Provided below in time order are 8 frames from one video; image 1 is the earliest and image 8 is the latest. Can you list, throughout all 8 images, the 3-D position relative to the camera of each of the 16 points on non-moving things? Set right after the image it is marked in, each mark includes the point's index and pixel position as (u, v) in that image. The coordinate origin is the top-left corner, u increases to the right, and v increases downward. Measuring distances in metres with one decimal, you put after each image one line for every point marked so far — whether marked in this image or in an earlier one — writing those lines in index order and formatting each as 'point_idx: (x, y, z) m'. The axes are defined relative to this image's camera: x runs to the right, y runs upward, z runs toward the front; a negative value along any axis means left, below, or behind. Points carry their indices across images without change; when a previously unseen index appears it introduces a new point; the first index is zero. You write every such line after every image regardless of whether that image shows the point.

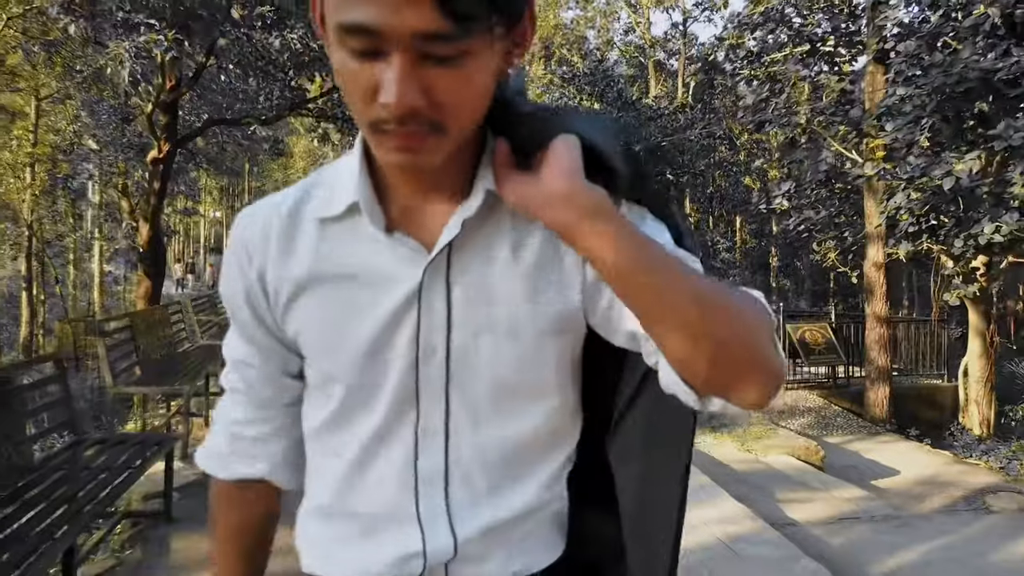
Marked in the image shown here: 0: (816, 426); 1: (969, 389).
0: (+2.4, -1.1, +6.5) m
1: (+4.3, -1.0, +7.7) m
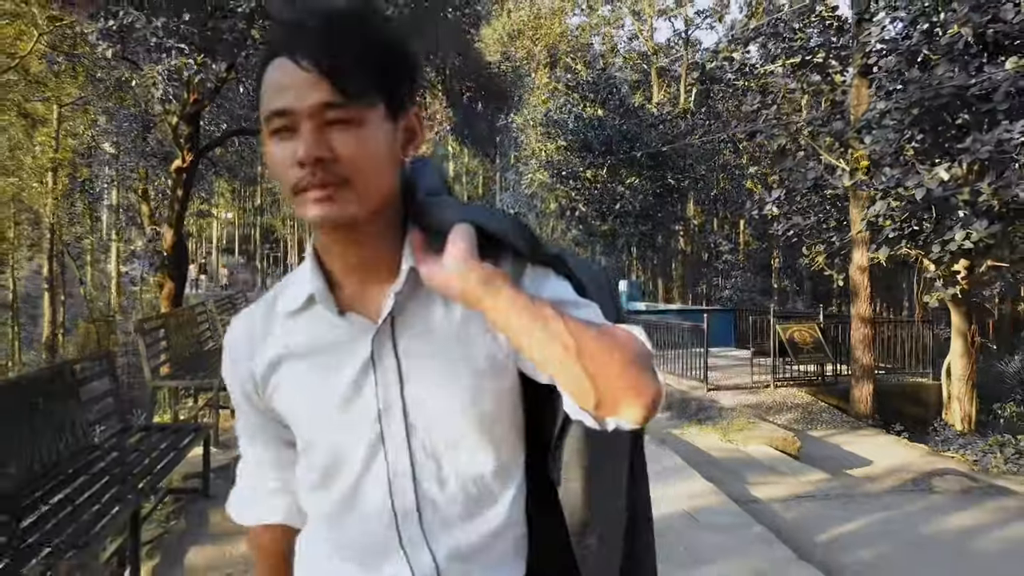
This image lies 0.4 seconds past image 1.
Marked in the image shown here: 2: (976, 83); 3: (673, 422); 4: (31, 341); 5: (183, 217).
0: (+2.4, -1.1, +6.8) m
1: (+4.3, -1.0, +8.1) m
2: (+3.3, +1.5, +5.8) m
3: (+1.1, -0.9, +5.6) m
4: (-7.8, -0.8, +13.3) m
5: (-3.1, +0.7, +7.7) m
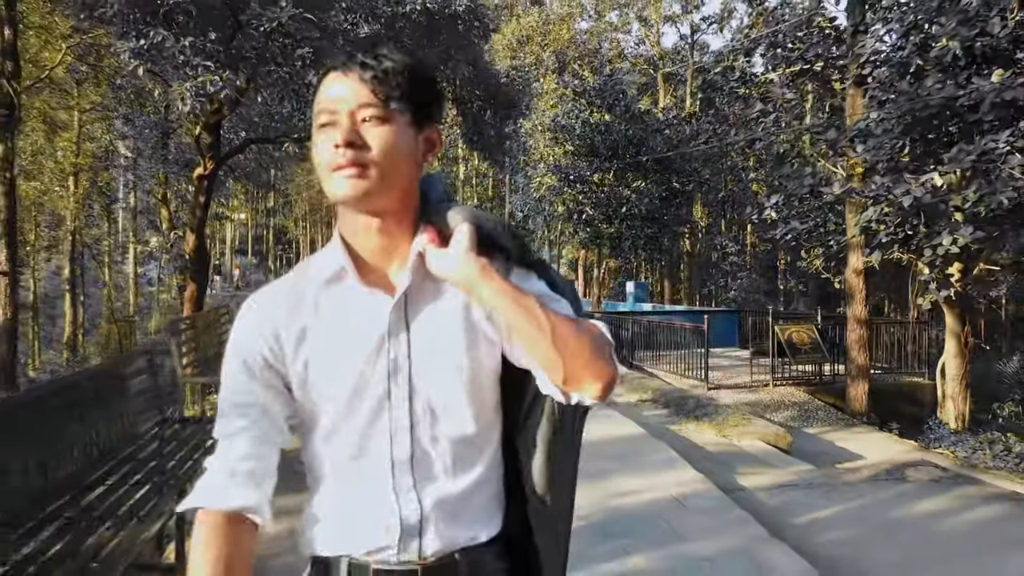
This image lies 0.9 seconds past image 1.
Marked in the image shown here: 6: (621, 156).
0: (+2.5, -1.1, +7.1) m
1: (+4.4, -1.0, +8.3) m
2: (+3.4, +1.4, +6.0) m
3: (+1.2, -0.9, +5.9) m
4: (-7.6, -0.8, +13.7) m
5: (-3.0, +0.6, +8.0) m
6: (+1.9, +2.3, +14.0) m
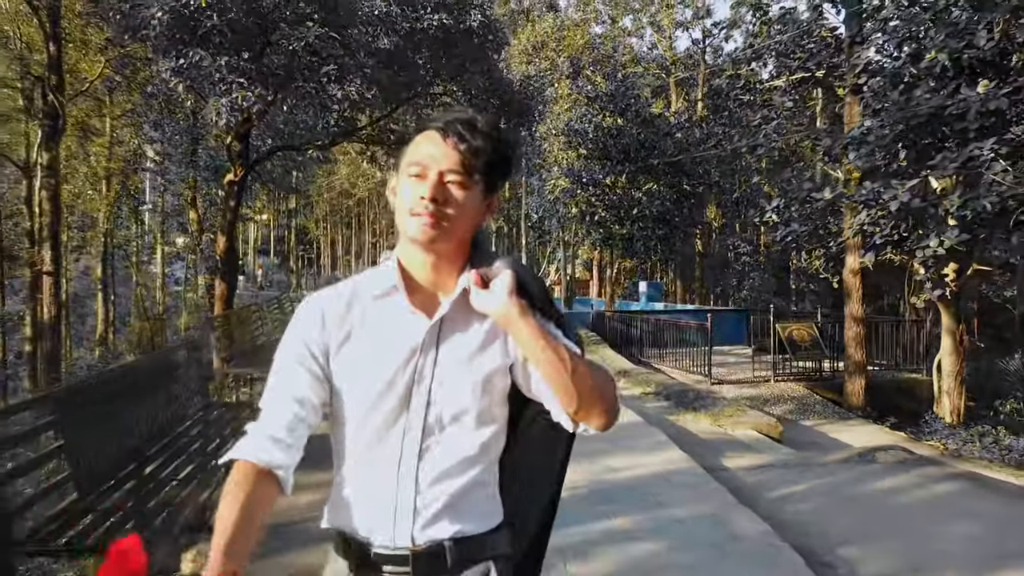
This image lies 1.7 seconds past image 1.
0: (+2.6, -1.1, +7.5) m
1: (+4.5, -1.0, +8.6) m
2: (+3.4, +1.4, +6.4) m
3: (+1.2, -0.9, +6.3) m
4: (-7.4, -0.8, +14.3) m
5: (-2.9, +0.6, +8.5) m
6: (+2.1, +2.3, +14.4) m
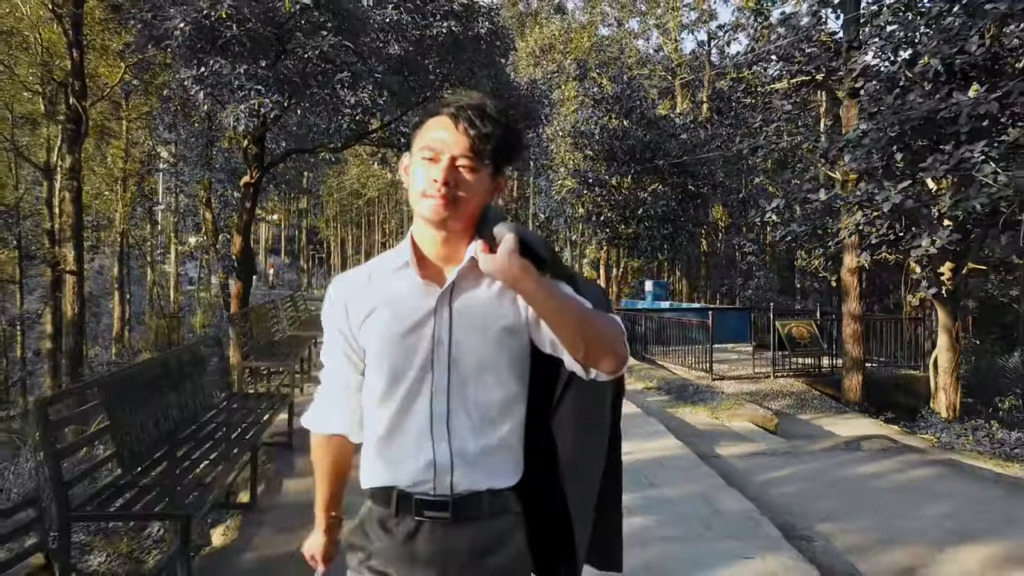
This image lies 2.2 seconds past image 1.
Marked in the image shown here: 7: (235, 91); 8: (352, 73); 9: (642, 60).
0: (+2.6, -1.1, +7.7) m
1: (+4.6, -1.0, +8.8) m
2: (+3.5, +1.5, +6.6) m
3: (+1.3, -0.9, +6.6) m
4: (-7.2, -0.8, +14.6) m
5: (-2.8, +0.7, +8.8) m
6: (+2.3, +2.3, +14.6) m
7: (-2.2, +1.6, +6.5) m
8: (-1.3, +1.8, +6.9) m
9: (+2.7, +4.7, +17.0) m
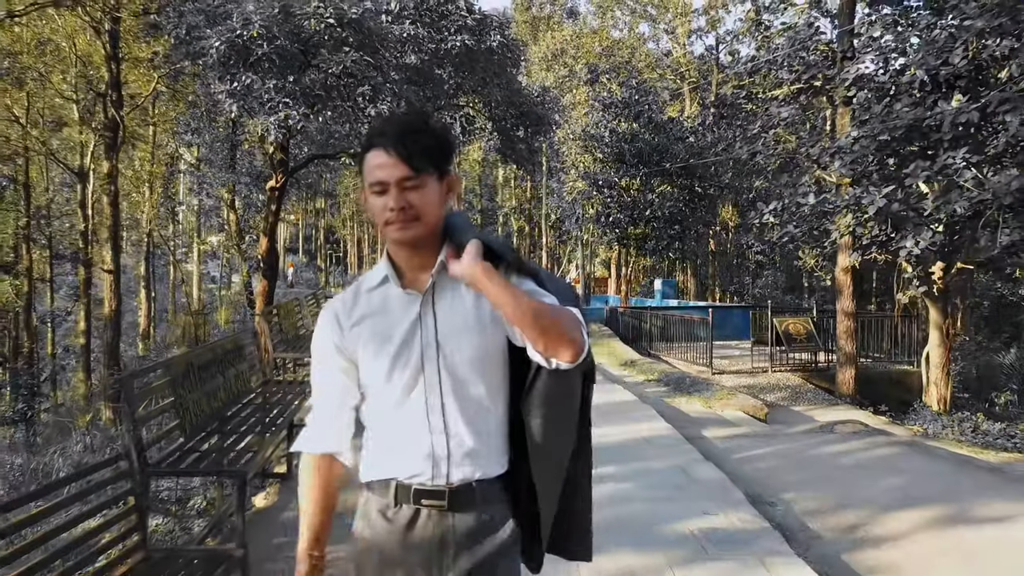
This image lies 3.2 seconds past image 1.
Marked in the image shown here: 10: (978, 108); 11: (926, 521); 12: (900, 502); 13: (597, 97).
0: (+2.7, -1.1, +8.1) m
1: (+4.7, -1.0, +9.2) m
2: (+3.6, +1.5, +7.0) m
3: (+1.4, -0.9, +7.0) m
4: (-7.0, -0.8, +15.2) m
5: (-2.7, +0.7, +9.3) m
6: (+2.5, +2.3, +15.1) m
7: (-2.1, +1.6, +7.0) m
8: (-1.3, +1.8, +7.4) m
9: (+3.0, +4.8, +17.4) m
10: (+3.9, +1.5, +6.8) m
11: (+1.7, -0.9, +3.3) m
12: (+1.7, -0.9, +3.6) m
13: (+1.6, +3.6, +15.4) m
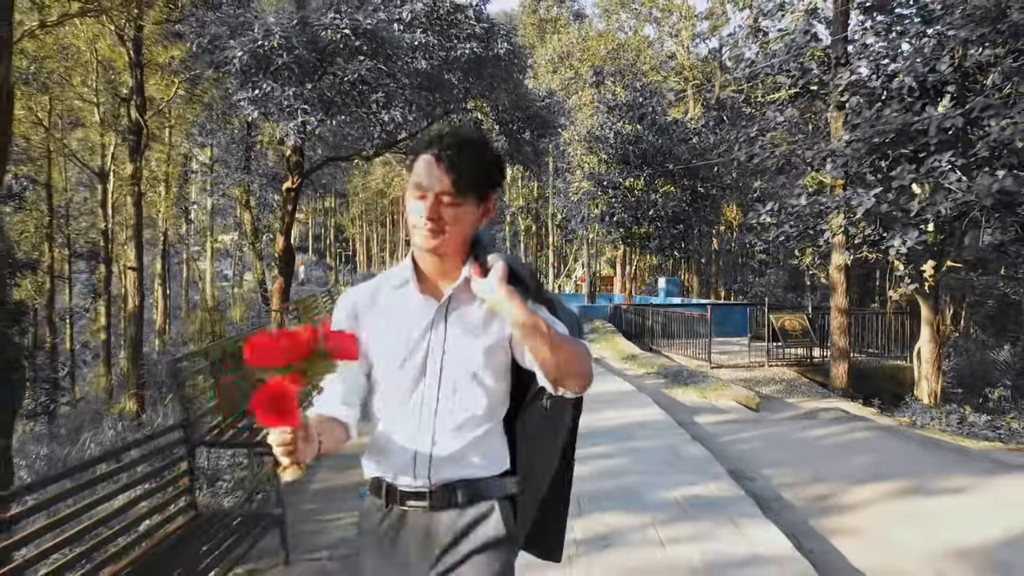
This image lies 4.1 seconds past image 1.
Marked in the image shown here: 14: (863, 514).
0: (+2.8, -1.1, +8.5) m
1: (+4.8, -0.9, +9.6) m
2: (+3.6, +1.5, +7.3) m
3: (+1.4, -0.9, +7.4) m
4: (-6.9, -0.7, +15.7) m
5: (-2.6, +0.7, +9.7) m
6: (+2.6, +2.3, +15.4) m
7: (-2.1, +1.6, +7.4) m
8: (-1.2, +1.9, +7.8) m
9: (+3.1, +4.8, +17.8) m
10: (+3.9, +1.5, +7.1) m
11: (+1.7, -0.9, +3.7) m
12: (+1.7, -0.9, +3.9) m
13: (+1.8, +3.7, +15.8) m
14: (+1.5, -0.9, +3.4) m
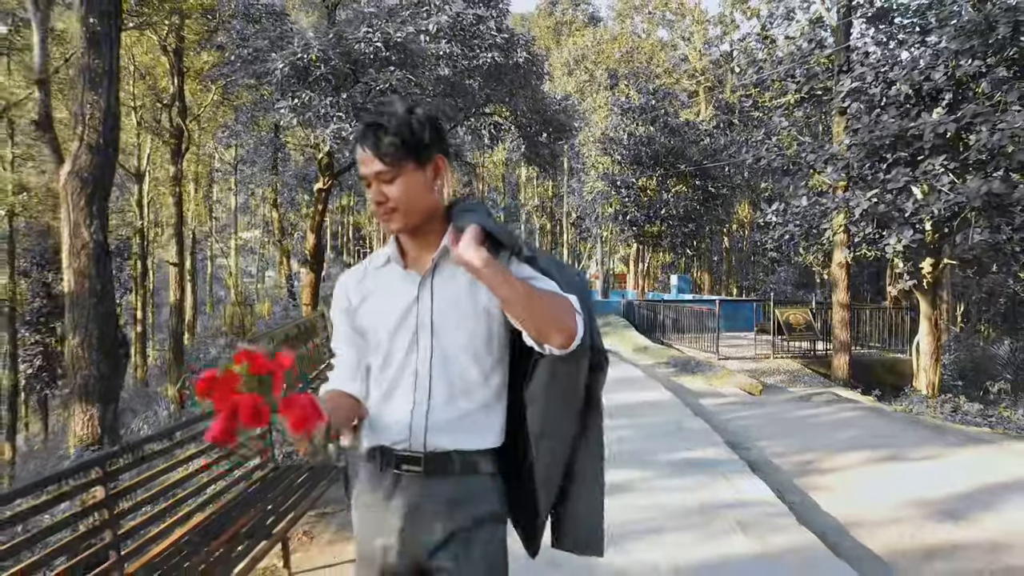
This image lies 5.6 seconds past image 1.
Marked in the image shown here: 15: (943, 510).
0: (+3.0, -1.0, +9.0) m
1: (+5.0, -0.9, +10.0) m
2: (+3.8, +1.5, +7.8) m
3: (+1.6, -0.8, +7.9) m
4: (-6.6, -0.6, +16.3) m
5: (-2.4, +0.8, +10.3) m
6: (+2.9, +2.4, +15.9) m
7: (-1.9, +1.7, +7.9) m
8: (-1.0, +1.9, +8.3) m
9: (+3.5, +4.9, +18.2) m
10: (+4.1, +1.6, +7.6) m
11: (+1.8, -0.9, +4.2) m
12: (+1.8, -0.9, +4.4) m
13: (+2.1, +3.7, +16.3) m
14: (+1.6, -0.9, +3.9) m
15: (+1.8, -0.9, +3.4) m
